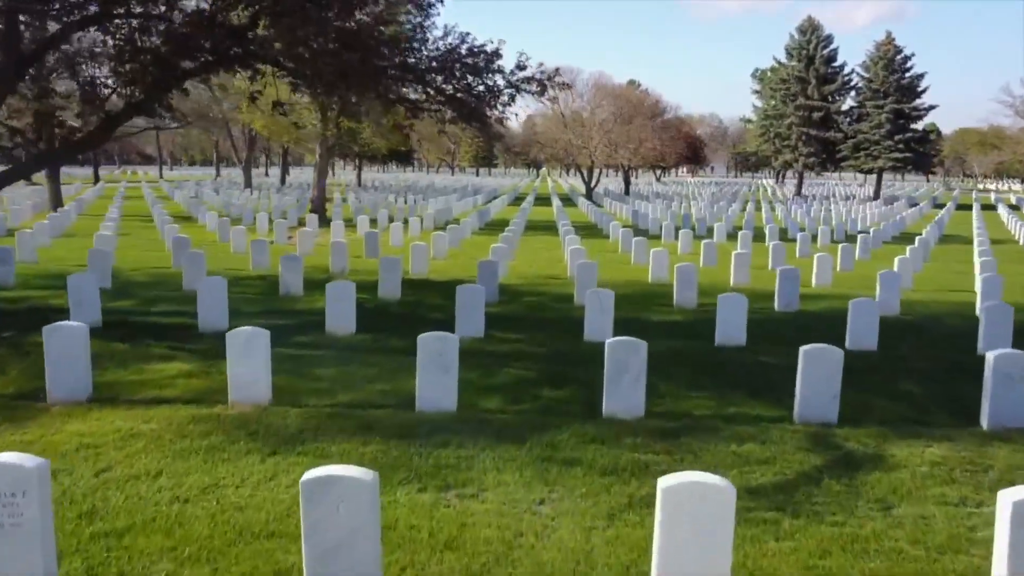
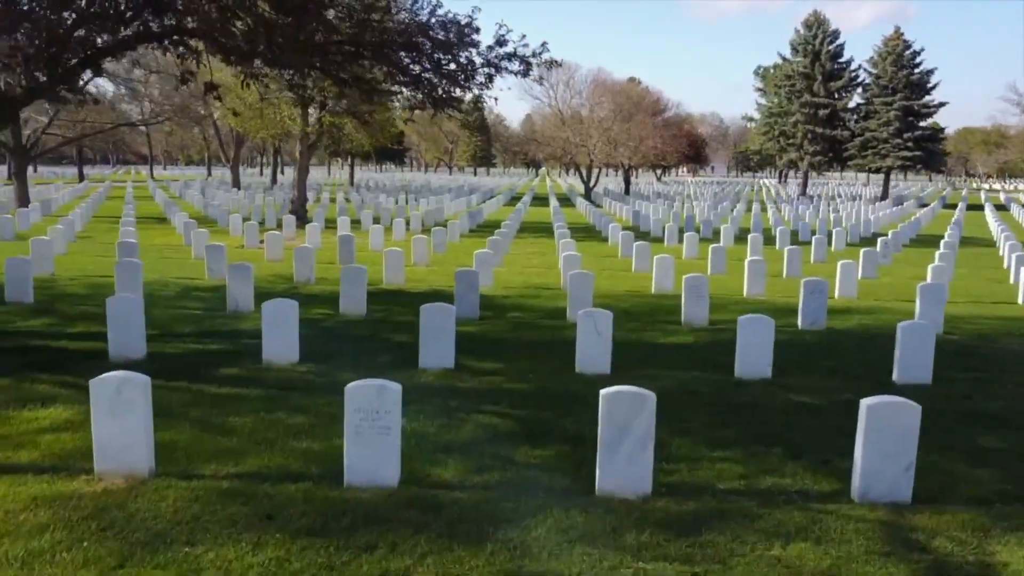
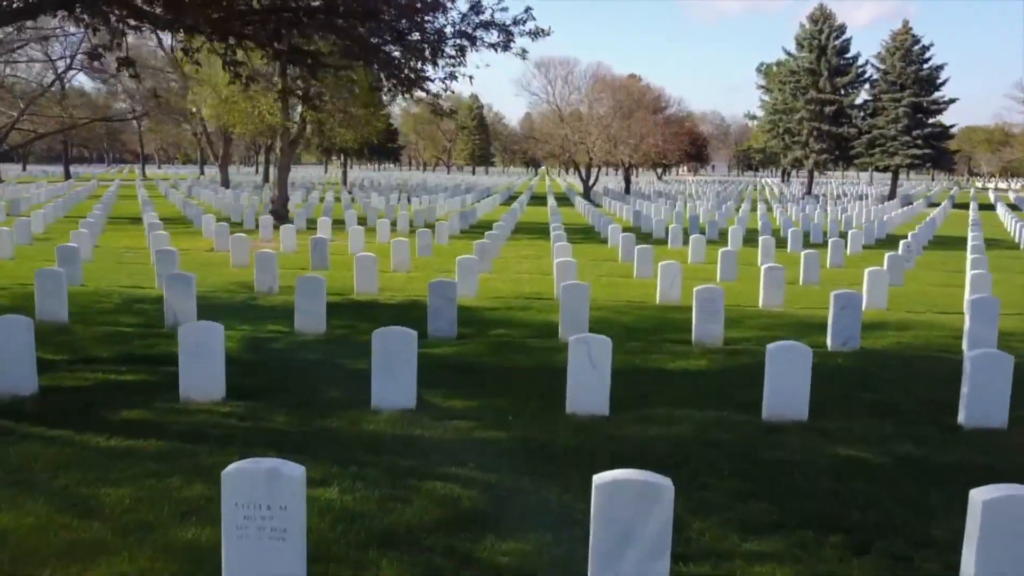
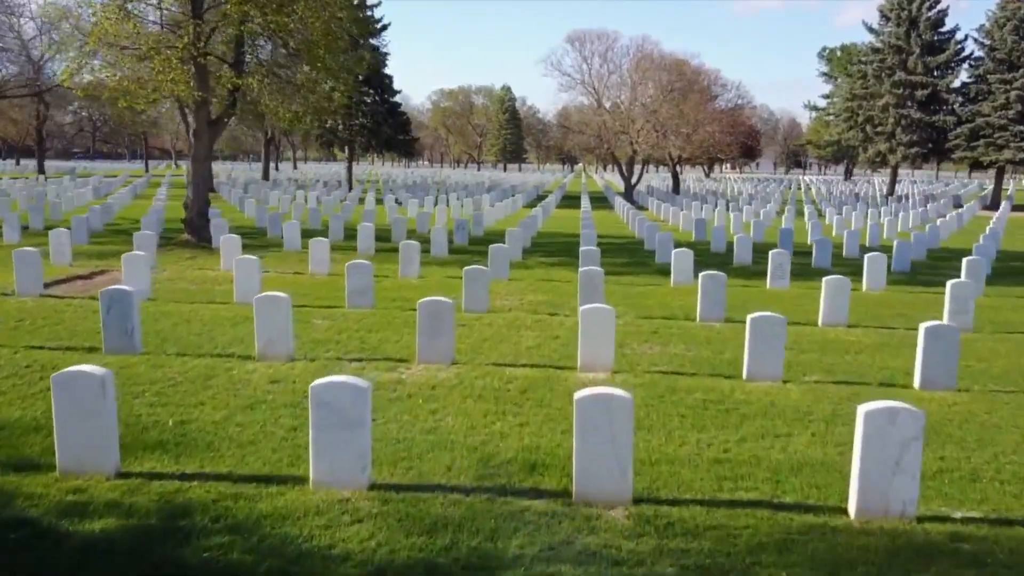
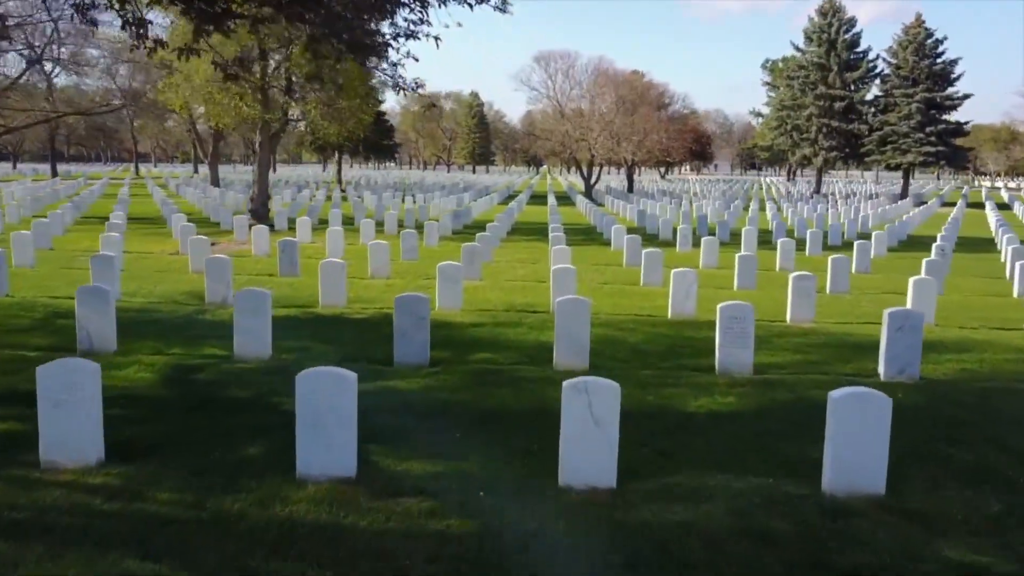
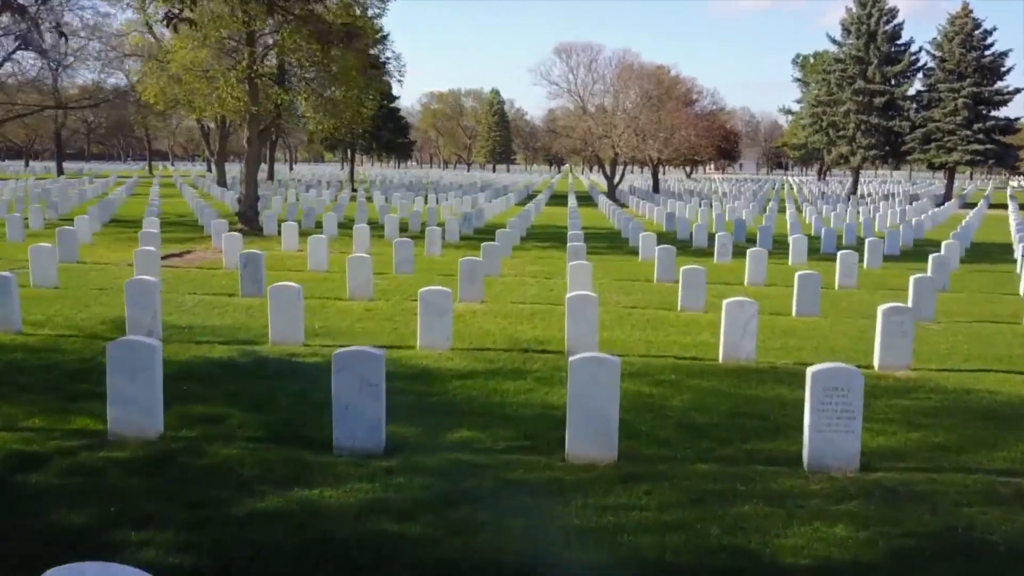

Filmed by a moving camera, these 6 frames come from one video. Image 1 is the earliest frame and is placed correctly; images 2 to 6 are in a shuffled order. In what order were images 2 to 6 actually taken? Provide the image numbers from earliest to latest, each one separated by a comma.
2, 3, 5, 6, 4
